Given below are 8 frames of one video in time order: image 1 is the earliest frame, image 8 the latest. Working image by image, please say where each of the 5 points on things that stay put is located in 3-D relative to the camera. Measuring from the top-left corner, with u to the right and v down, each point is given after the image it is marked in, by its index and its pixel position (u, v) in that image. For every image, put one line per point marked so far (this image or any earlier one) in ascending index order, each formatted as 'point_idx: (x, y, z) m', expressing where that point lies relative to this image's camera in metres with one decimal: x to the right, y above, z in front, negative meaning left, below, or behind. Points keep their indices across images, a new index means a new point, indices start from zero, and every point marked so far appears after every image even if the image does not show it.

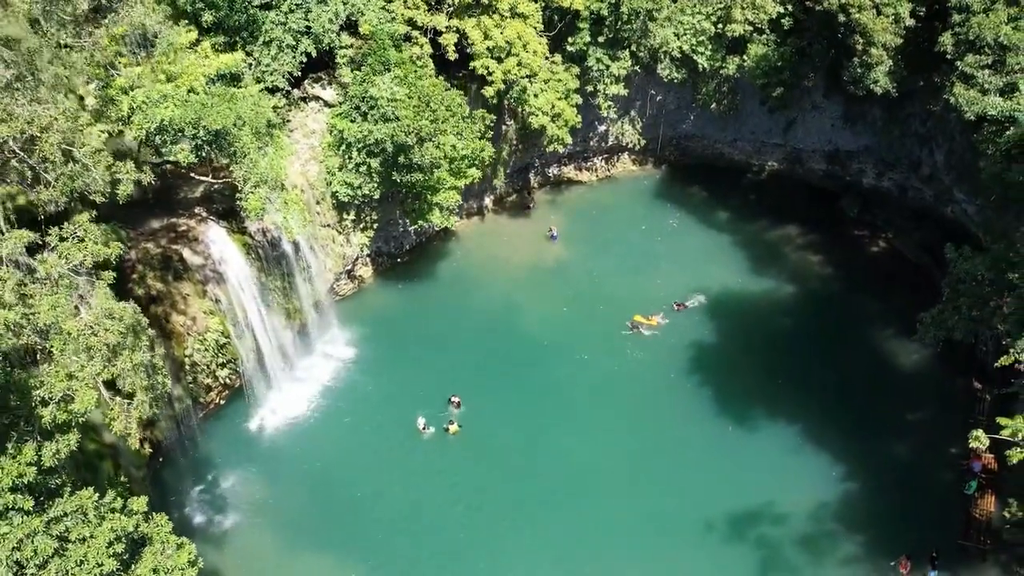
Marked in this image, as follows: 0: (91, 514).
0: (-8.2, -4.5, +14.8) m
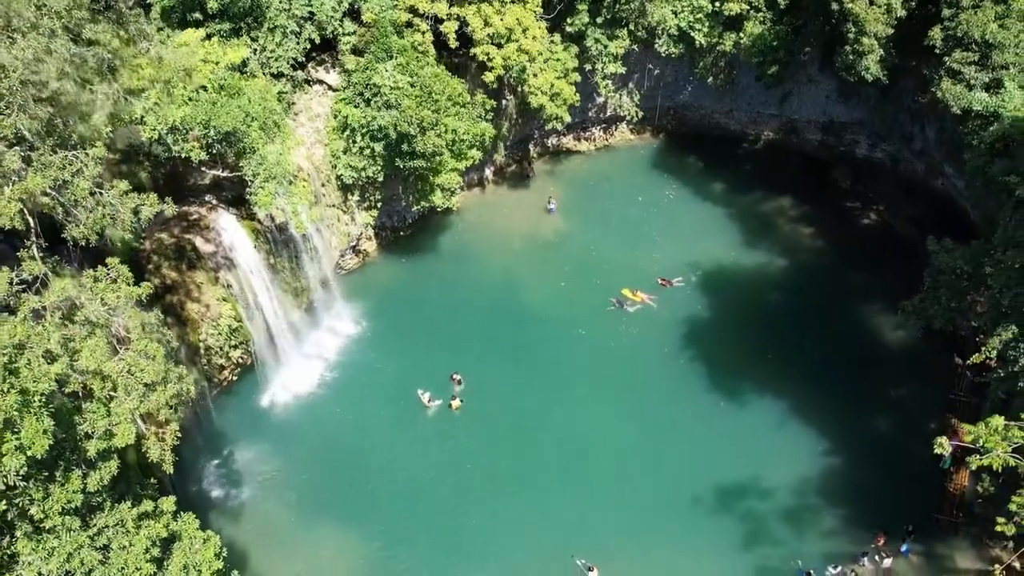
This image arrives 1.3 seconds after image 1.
0: (-8.2, -5.0, +16.3) m
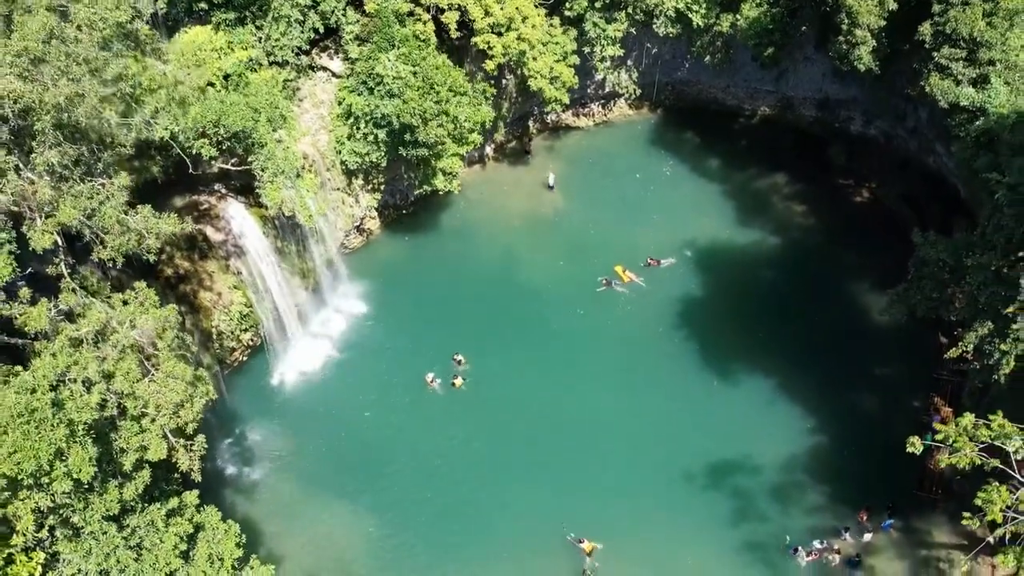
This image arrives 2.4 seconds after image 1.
0: (-8.1, -5.4, +17.7) m
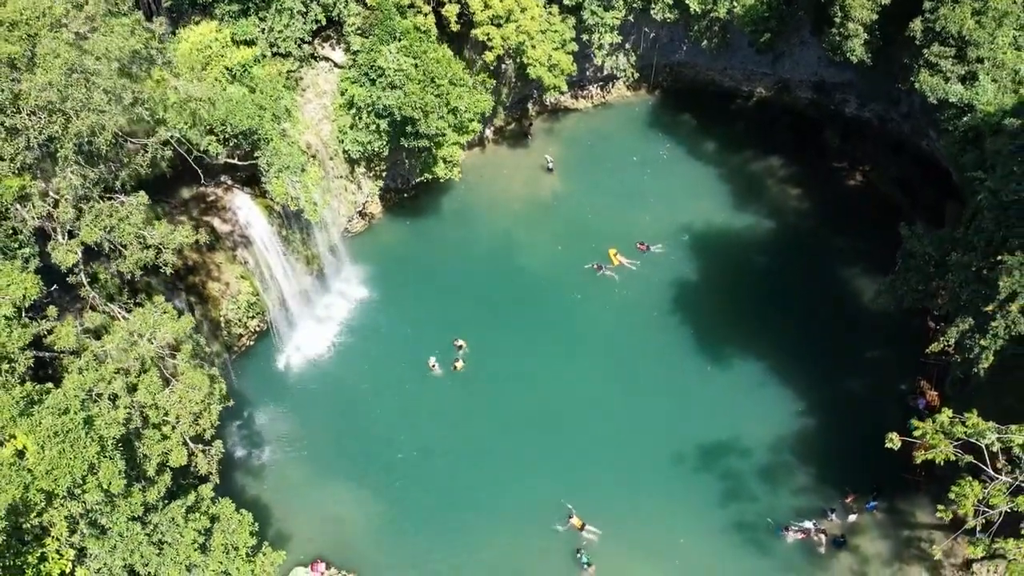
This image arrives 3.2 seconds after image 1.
0: (-8.1, -5.6, +18.8) m
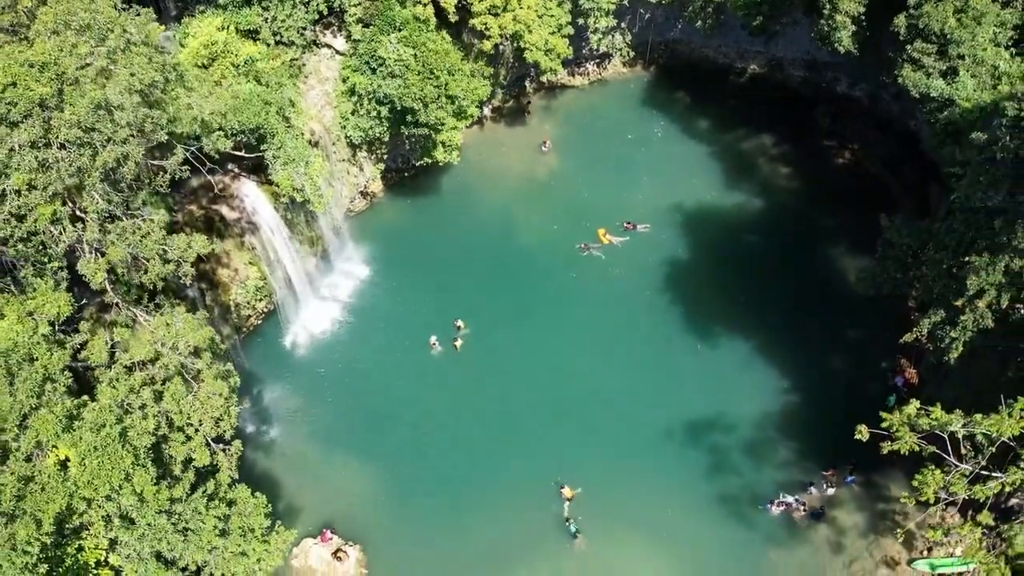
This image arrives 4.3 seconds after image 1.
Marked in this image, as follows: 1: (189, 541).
0: (-8.2, -5.7, +20.4) m
1: (-8.3, -6.4, +19.9) m
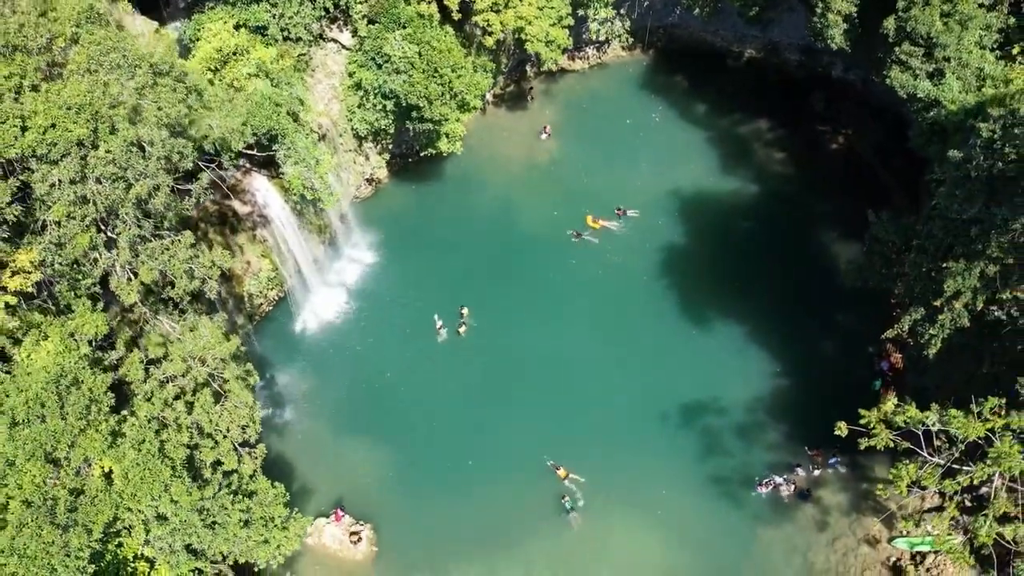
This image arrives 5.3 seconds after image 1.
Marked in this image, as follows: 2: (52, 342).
0: (-8.1, -6.0, +22.0) m
1: (-8.2, -6.7, +21.5) m
2: (-10.7, -1.3, +18.2) m
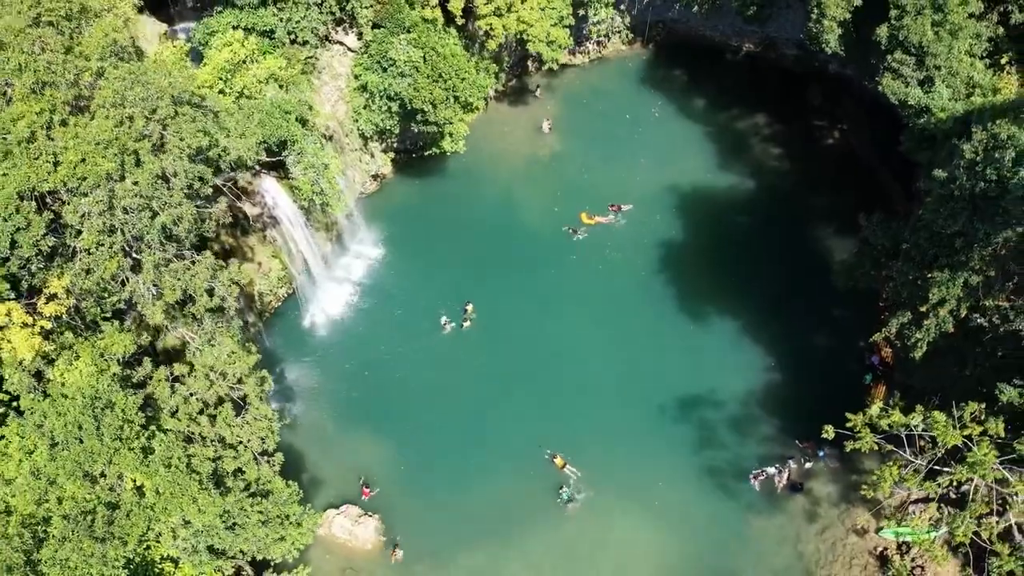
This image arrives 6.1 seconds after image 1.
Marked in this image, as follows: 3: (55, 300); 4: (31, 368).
0: (-7.9, -6.4, +23.2) m
1: (-8.0, -7.1, +22.8) m
2: (-10.6, -1.8, +19.2) m
3: (-11.3, -0.3, +19.1) m
4: (-11.7, -2.0, +18.9) m
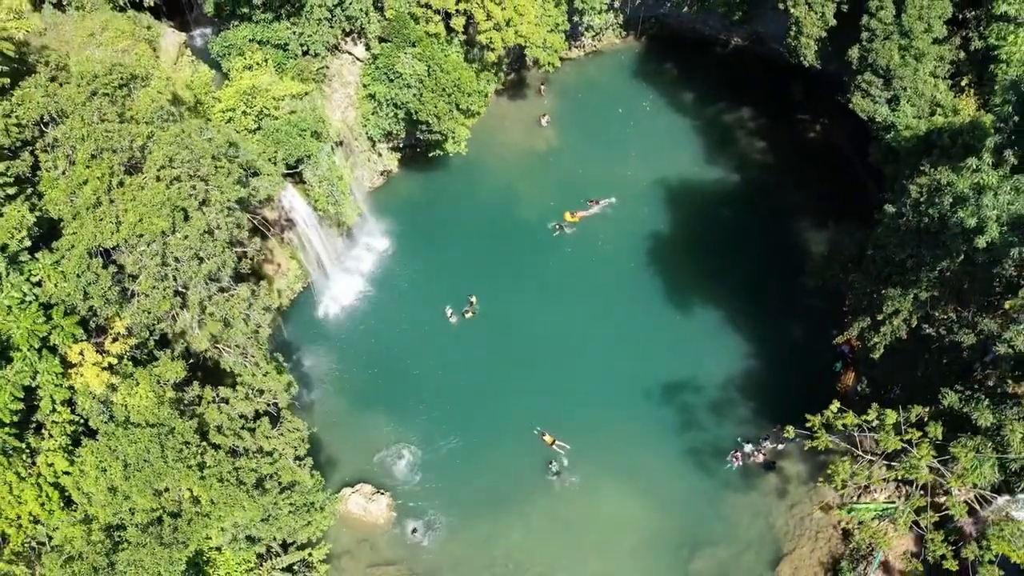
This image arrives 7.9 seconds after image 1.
0: (-7.9, -7.0, +26.4) m
1: (-8.0, -7.8, +26.0) m
2: (-10.6, -2.7, +22.1) m
3: (-11.4, -1.2, +21.9) m
4: (-11.7, -3.0, +21.8) m
